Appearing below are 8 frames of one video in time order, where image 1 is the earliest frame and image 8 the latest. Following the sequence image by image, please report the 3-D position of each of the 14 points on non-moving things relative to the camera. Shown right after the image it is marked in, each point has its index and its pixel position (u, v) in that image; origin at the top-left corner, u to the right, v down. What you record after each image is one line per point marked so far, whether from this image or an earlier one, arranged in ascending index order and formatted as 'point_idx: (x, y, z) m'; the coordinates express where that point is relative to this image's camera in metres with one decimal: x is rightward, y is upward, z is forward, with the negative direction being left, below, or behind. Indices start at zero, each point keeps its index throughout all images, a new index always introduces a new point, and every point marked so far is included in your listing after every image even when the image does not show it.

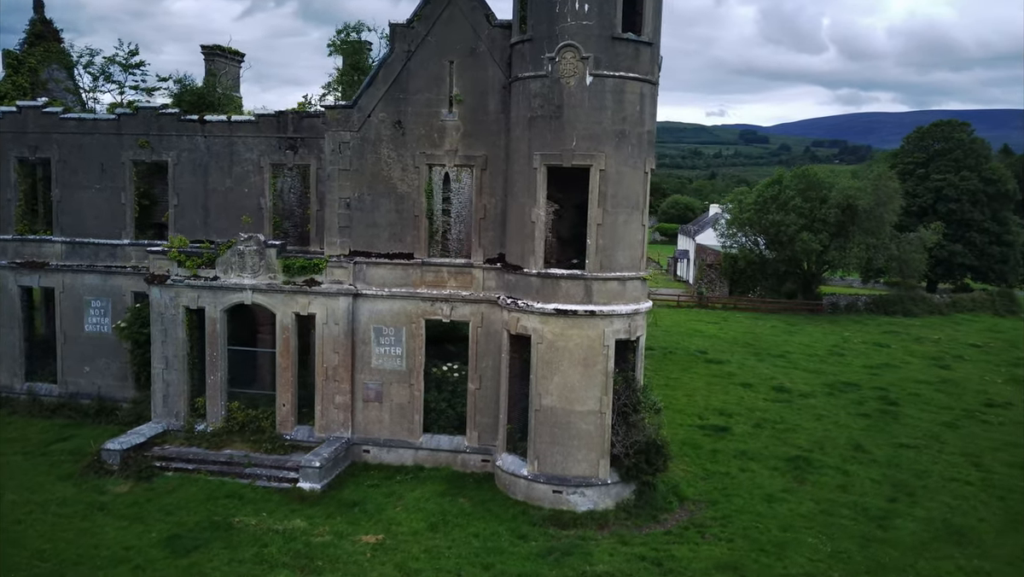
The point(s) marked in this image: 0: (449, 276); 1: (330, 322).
0: (-1.1, +0.2, +15.7) m
1: (-3.4, -0.6, +16.1) m
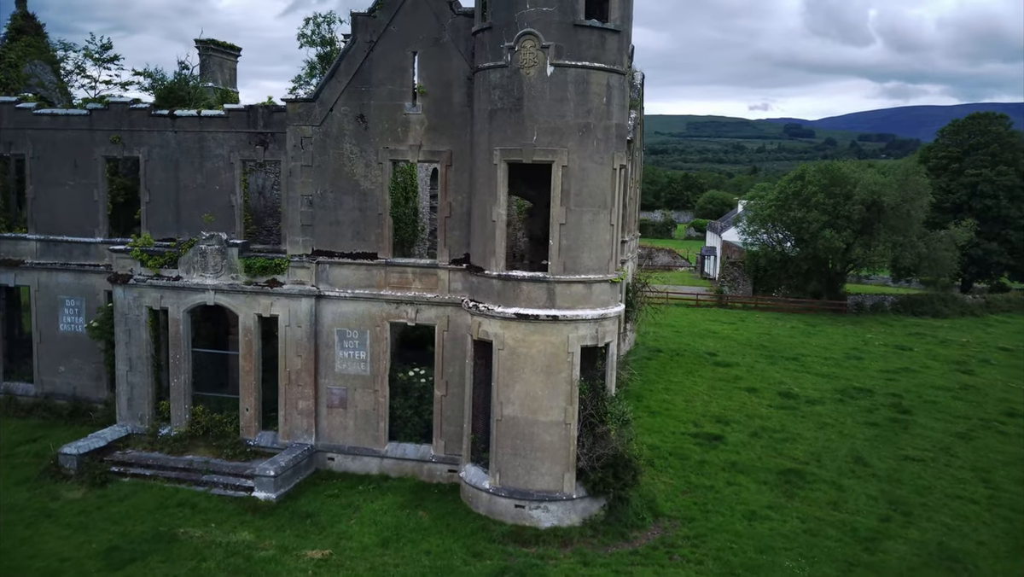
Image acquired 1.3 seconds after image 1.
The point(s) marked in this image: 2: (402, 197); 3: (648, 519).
0: (-1.7, +0.2, +15.0) m
1: (-3.9, -0.6, +15.5) m
2: (-1.7, +1.6, +15.1) m
3: (+2.3, -3.8, +14.3) m
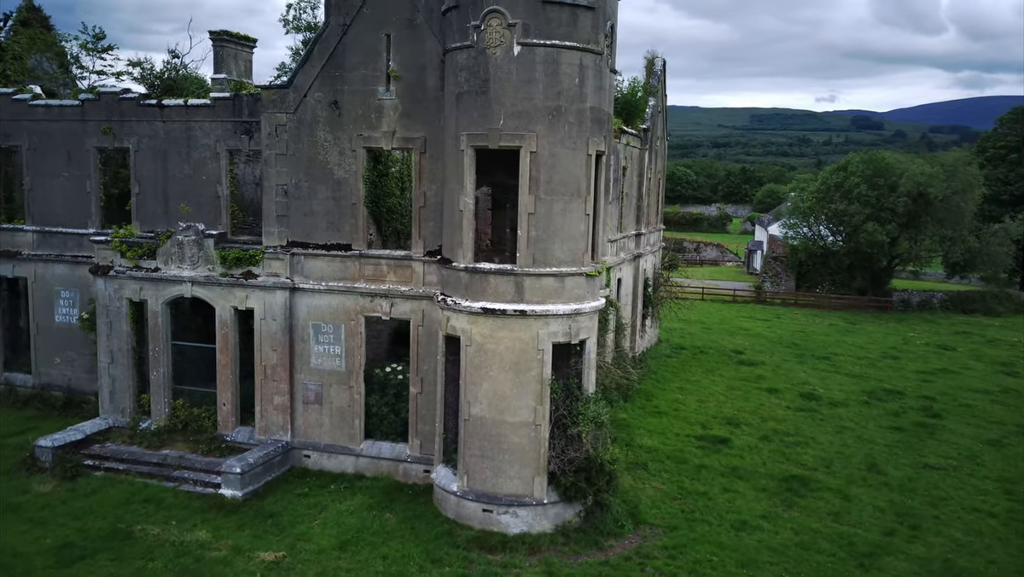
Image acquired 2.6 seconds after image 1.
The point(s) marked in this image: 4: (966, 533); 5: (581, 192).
0: (-2.1, +0.3, +14.4) m
1: (-4.2, -0.5, +15.1) m
2: (-2.1, +1.7, +14.5) m
3: (+1.8, -3.7, +13.5) m
4: (+7.3, -3.9, +13.9) m
5: (+1.0, +1.4, +12.6) m
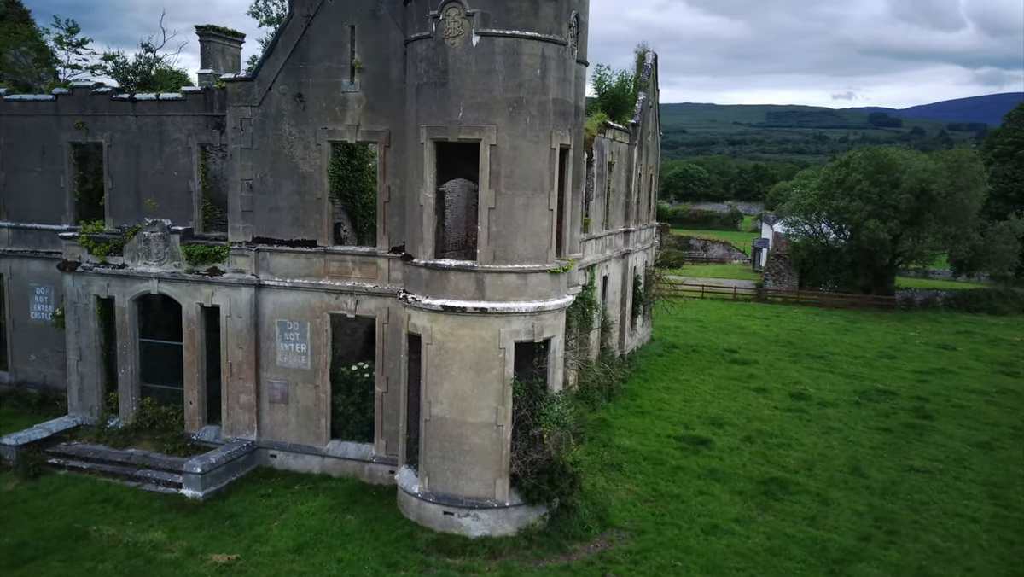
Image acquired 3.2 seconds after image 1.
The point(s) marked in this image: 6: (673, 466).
0: (-2.6, +0.4, +14.1) m
1: (-4.8, -0.5, +14.8) m
2: (-2.6, +1.8, +14.2) m
3: (+1.3, -3.7, +13.1) m
4: (+6.8, -3.9, +13.5) m
5: (+0.5, +1.5, +12.3) m
6: (+3.0, -3.3, +16.1) m
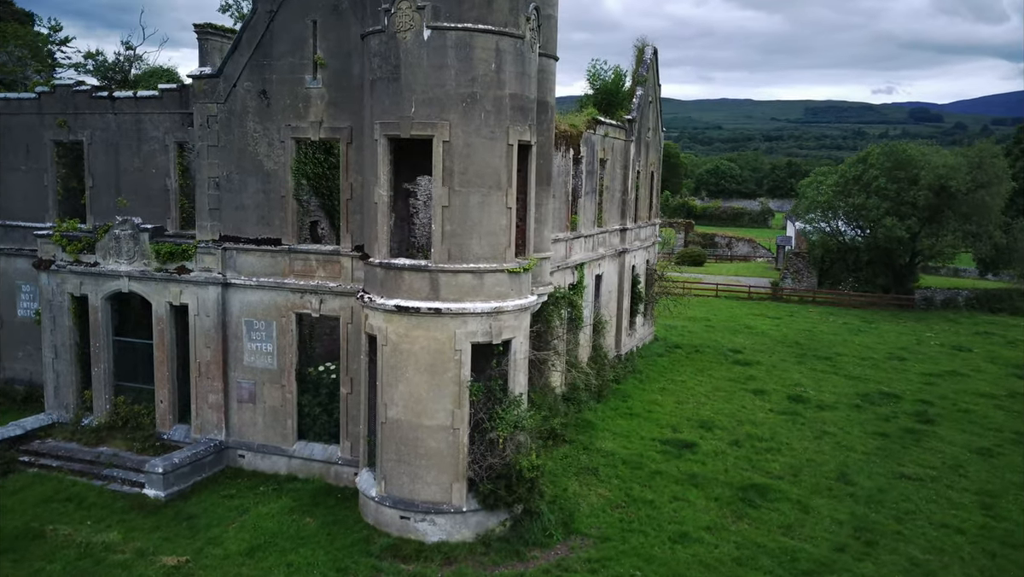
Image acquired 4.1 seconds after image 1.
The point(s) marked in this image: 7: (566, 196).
0: (-3.1, +0.4, +13.9) m
1: (-5.3, -0.4, +14.7) m
2: (-3.2, +1.8, +14.0) m
3: (+0.7, -3.7, +12.8) m
4: (+6.2, -3.9, +12.9) m
5: (-0.1, +1.5, +12.0) m
6: (+2.5, -3.3, +15.7) m
7: (+1.2, +2.0, +18.7) m
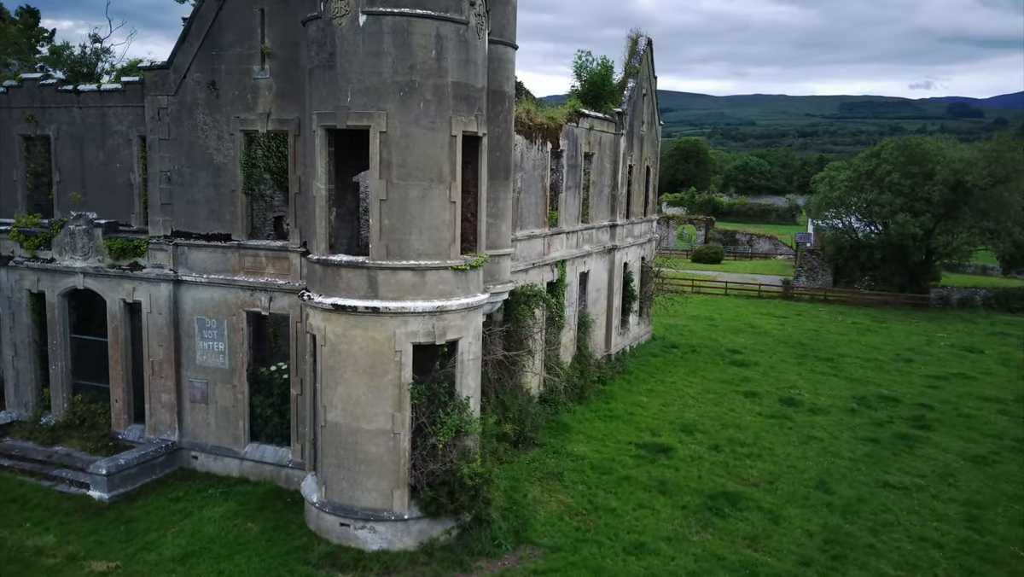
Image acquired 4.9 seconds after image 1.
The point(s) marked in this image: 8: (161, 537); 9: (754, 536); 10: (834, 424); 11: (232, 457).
0: (-3.8, +0.4, +13.5) m
1: (-5.9, -0.4, +14.3) m
2: (-3.8, +1.8, +13.5) m
3: (-0.1, -3.6, +12.2) m
4: (+5.4, -3.9, +12.2) m
5: (-0.9, +1.5, +11.4) m
6: (+1.9, -3.3, +15.1) m
7: (+0.6, +2.0, +18.1) m
8: (-5.0, -3.5, +12.2) m
9: (+3.6, -3.7, +13.0) m
10: (+7.1, -3.0, +19.1) m
11: (-4.6, -2.8, +14.1) m
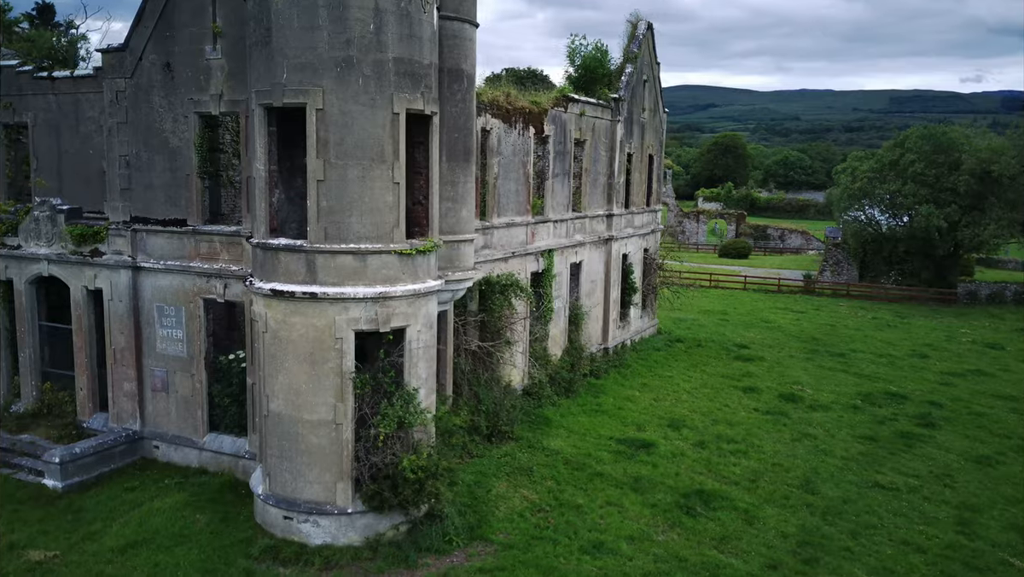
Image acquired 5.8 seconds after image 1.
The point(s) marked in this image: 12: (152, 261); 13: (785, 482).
0: (-4.4, +0.6, +13.1) m
1: (-6.5, -0.2, +14.1) m
2: (-4.4, +2.0, +13.2) m
3: (-0.7, -3.4, +11.7) m
4: (+4.8, -3.7, +11.4) m
5: (-1.6, +1.7, +10.9) m
6: (+1.4, -3.1, +14.5) m
7: (+0.3, +2.2, +17.5) m
8: (-5.6, -3.3, +11.9) m
9: (+3.0, -3.5, +12.3) m
10: (+6.8, -2.8, +18.2) m
11: (-5.1, -2.5, +13.8) m
12: (-5.7, +0.4, +13.7) m
13: (+4.6, -3.2, +14.5) m
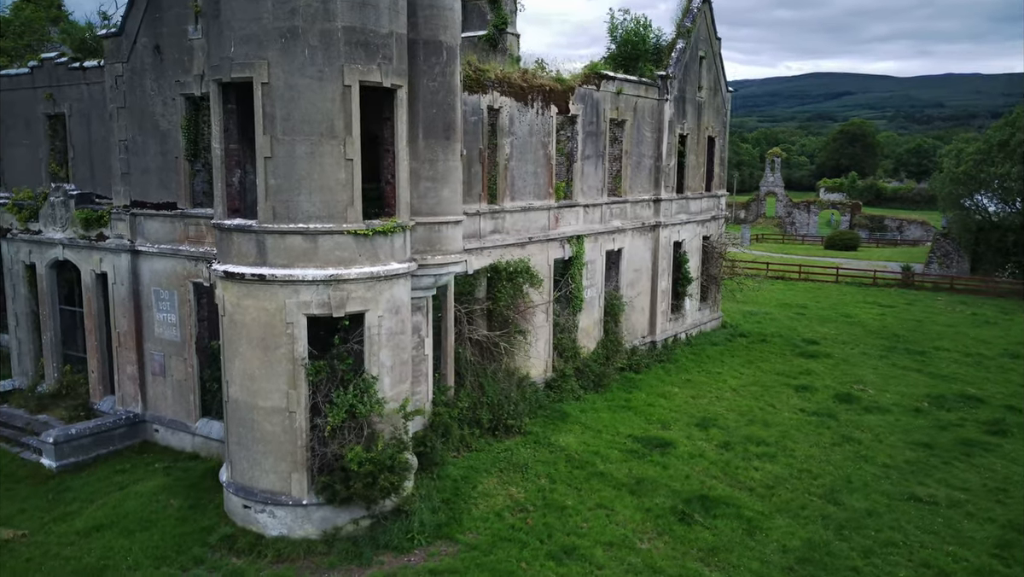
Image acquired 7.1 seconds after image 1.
0: (-4.6, +0.9, +13.0) m
1: (-6.5, +0.1, +14.2) m
2: (-4.6, +2.3, +13.0) m
3: (-1.2, -3.2, +11.1) m
4: (+4.2, -3.6, +10.0) m
5: (-2.1, +1.9, +10.4) m
6: (+1.3, -2.9, +13.5) m
7: (+0.7, +2.5, +16.7) m
8: (-6.0, -3.0, +12.0) m
9: (+2.6, -3.3, +11.2) m
10: (+7.2, -2.6, +16.5) m
11: (-5.2, -2.3, +13.8) m
12: (-5.8, +0.7, +13.8) m
13: (+4.5, -3.0, +13.1) m
